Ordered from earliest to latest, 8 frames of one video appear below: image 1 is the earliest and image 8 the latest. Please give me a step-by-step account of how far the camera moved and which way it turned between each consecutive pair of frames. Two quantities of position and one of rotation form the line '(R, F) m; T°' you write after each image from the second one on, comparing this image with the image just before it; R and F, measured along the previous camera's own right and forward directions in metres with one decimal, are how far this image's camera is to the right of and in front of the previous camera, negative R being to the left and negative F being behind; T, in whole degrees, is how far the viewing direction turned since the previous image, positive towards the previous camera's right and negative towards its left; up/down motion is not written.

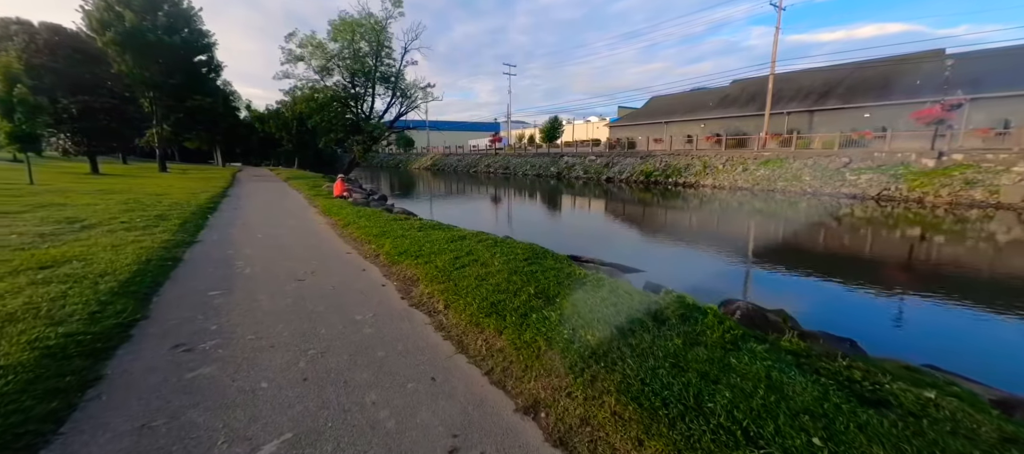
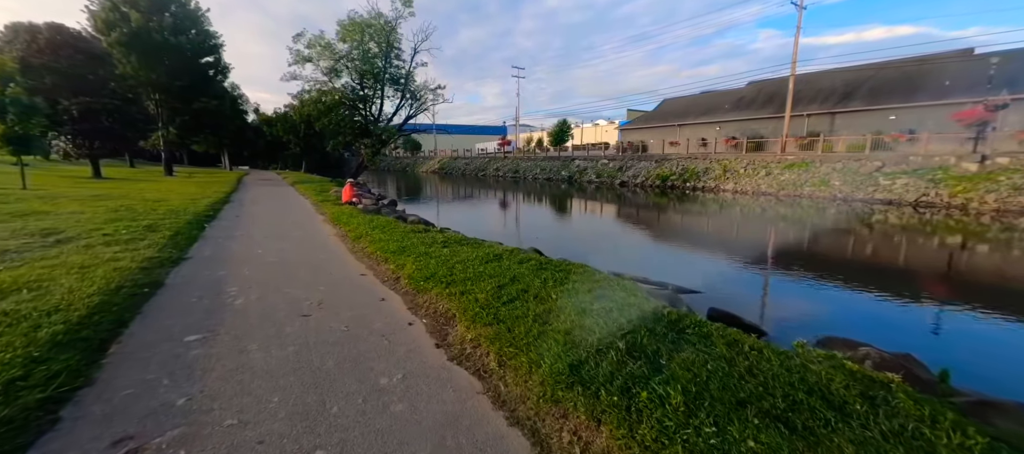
(-0.5, +1.0) m; -1°
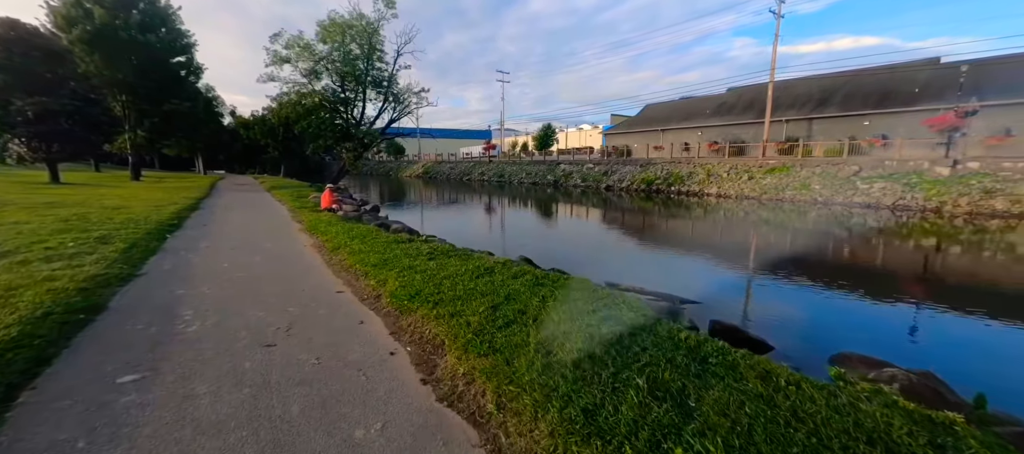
(-0.1, +0.4) m; +2°
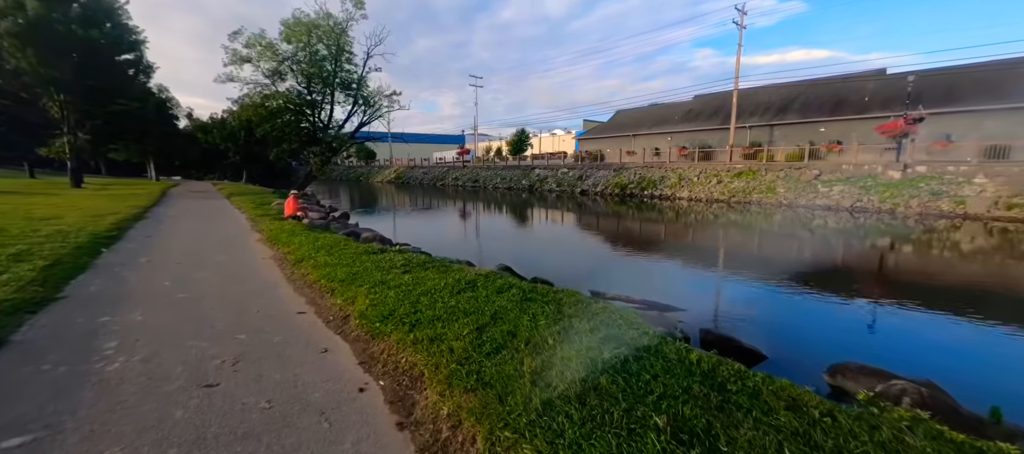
(-0.1, +0.4) m; +4°
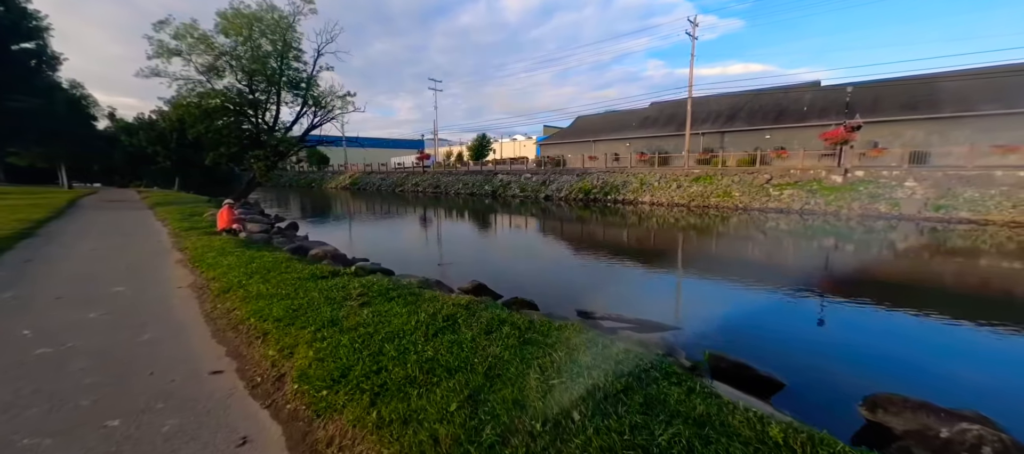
(-0.2, +0.9) m; +6°
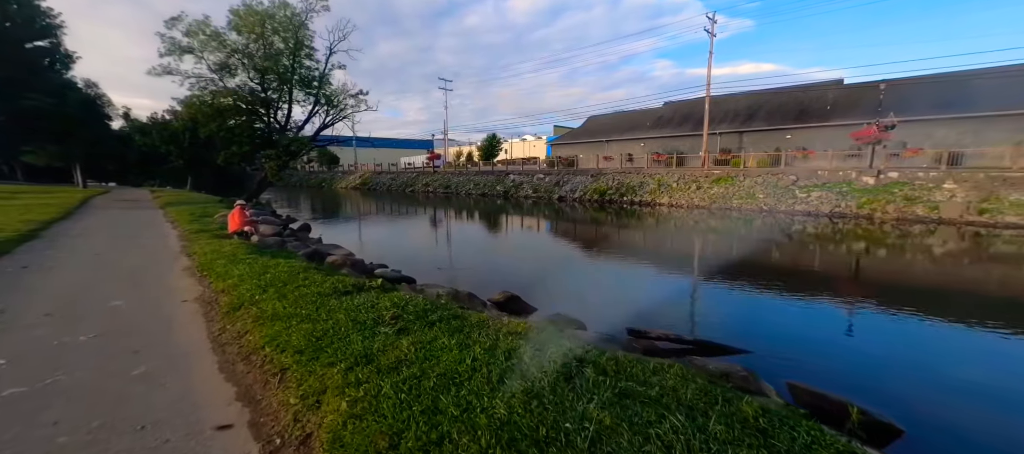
(-0.5, +0.7) m; -1°
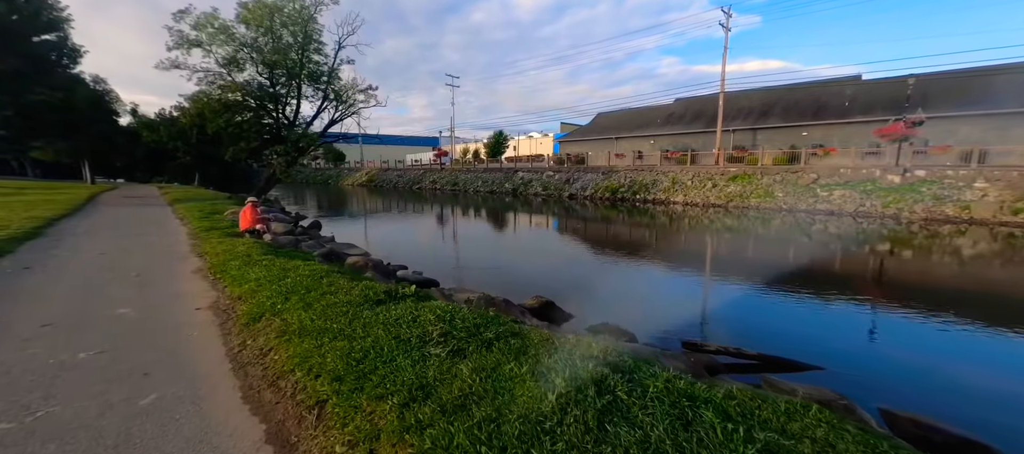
(-0.5, +0.5) m; -1°
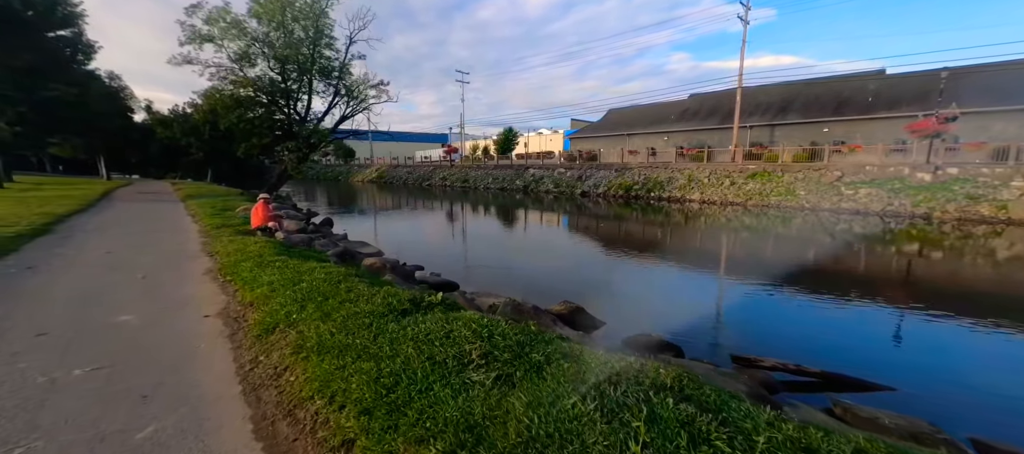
(-0.3, +0.4) m; -1°
